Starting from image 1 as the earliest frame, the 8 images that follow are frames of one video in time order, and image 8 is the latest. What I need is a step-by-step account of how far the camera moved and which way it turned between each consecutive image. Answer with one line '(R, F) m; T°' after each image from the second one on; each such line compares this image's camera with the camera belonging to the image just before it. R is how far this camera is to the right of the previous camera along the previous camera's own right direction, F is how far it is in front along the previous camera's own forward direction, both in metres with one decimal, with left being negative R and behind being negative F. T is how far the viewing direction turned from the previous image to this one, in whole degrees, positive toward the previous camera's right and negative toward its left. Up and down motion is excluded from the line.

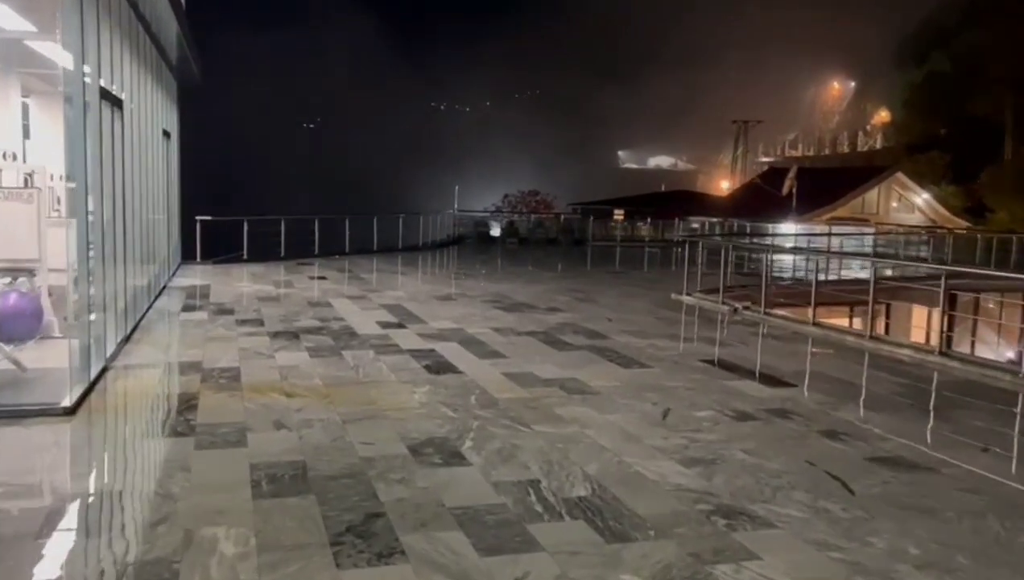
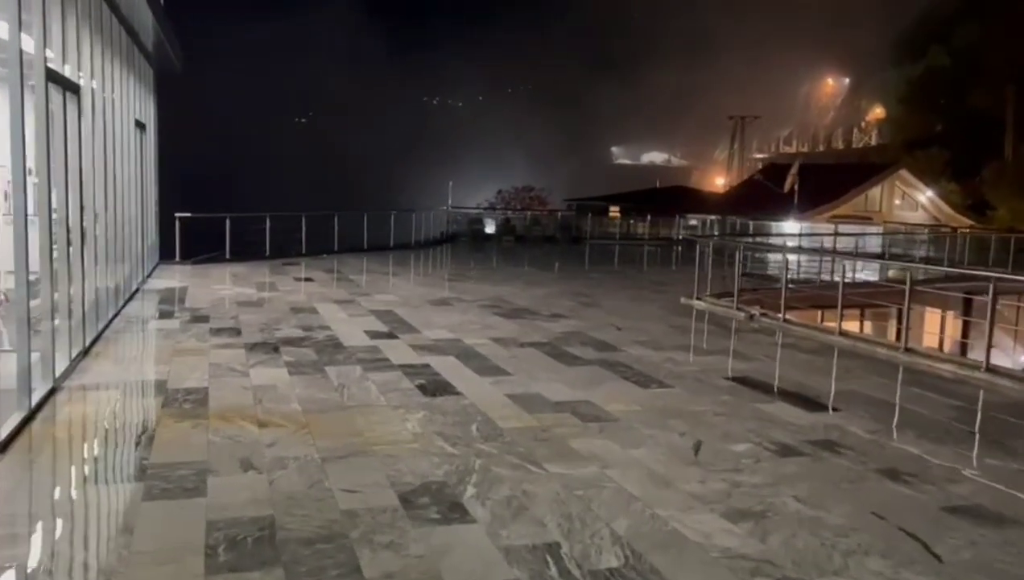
(-0.1, +0.7) m; +1°
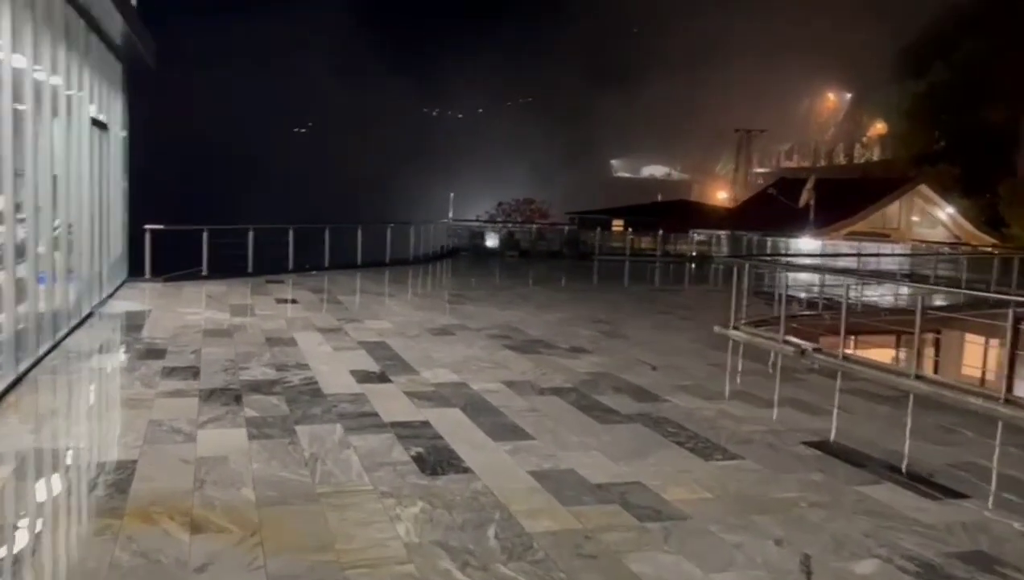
(-0.2, +1.3) m; 0°
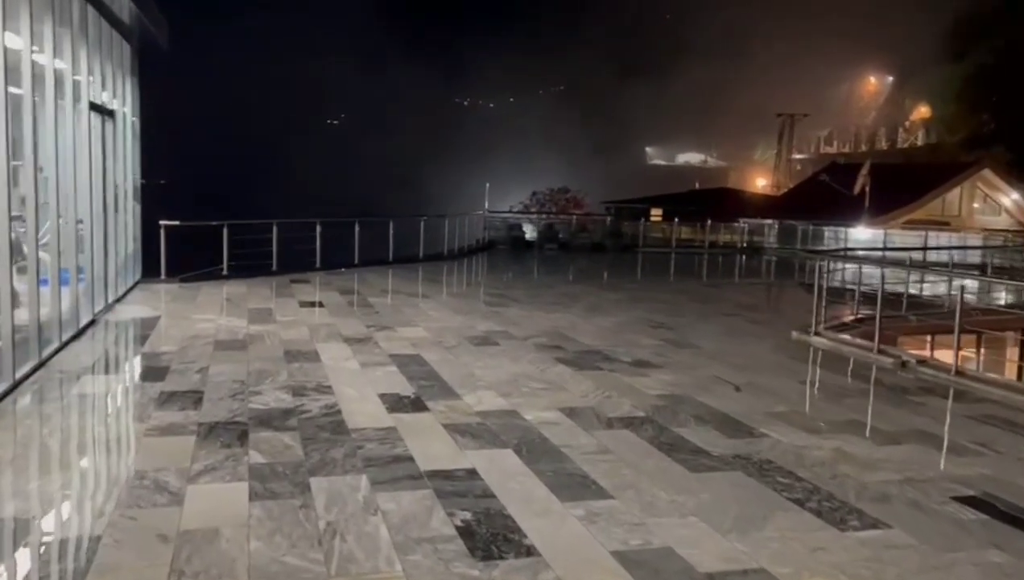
(-0.2, +1.1) m; -2°
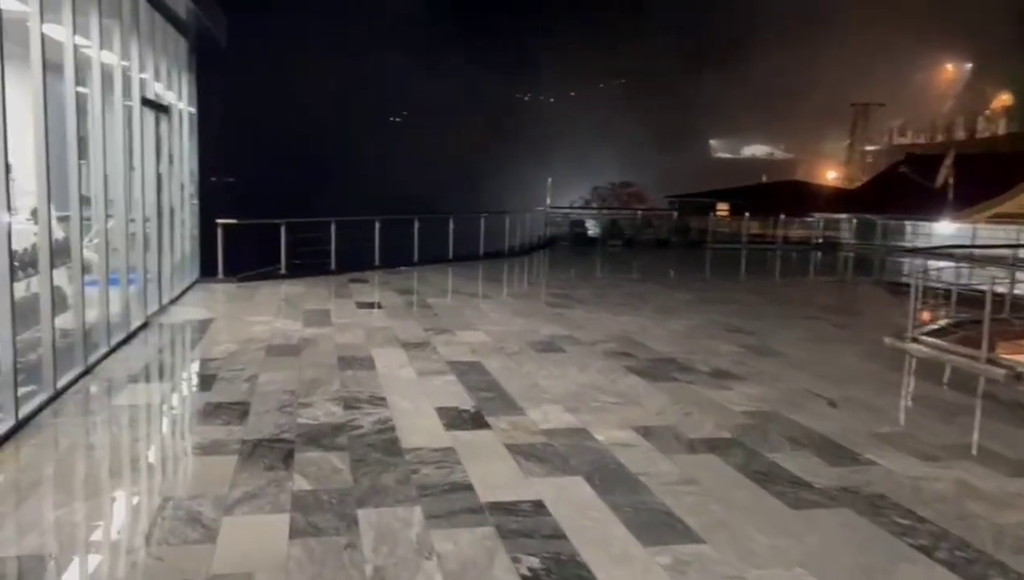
(-0.1, +0.5) m; -4°
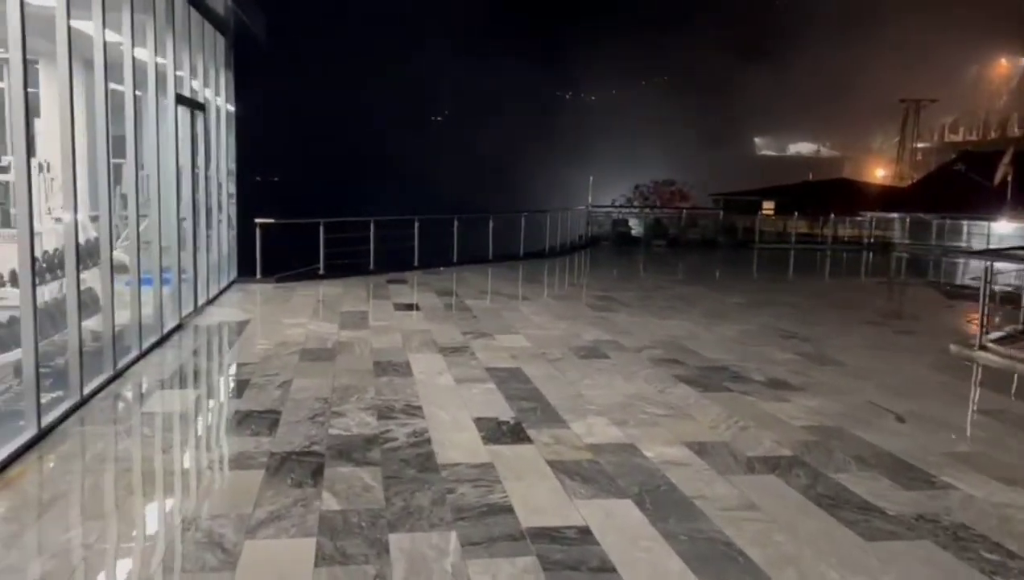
(0.0, +0.3) m; -3°
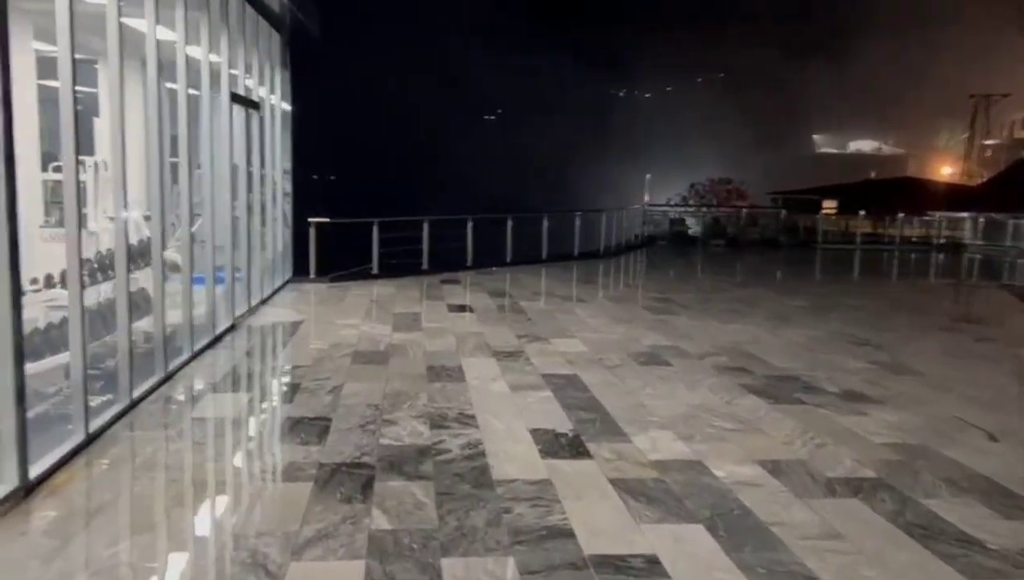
(0.0, +0.2) m; -4°
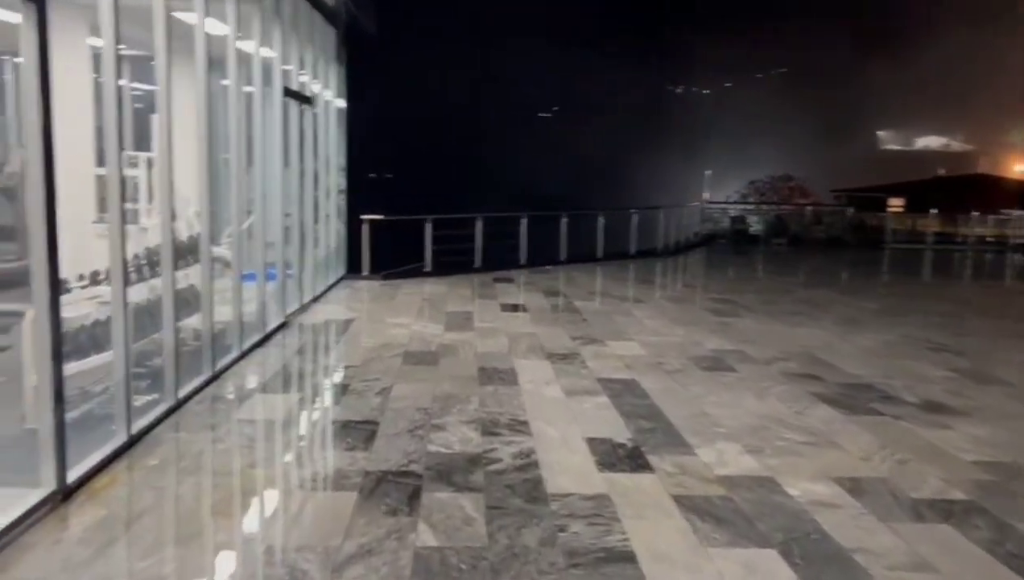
(0.0, +0.2) m; -4°
